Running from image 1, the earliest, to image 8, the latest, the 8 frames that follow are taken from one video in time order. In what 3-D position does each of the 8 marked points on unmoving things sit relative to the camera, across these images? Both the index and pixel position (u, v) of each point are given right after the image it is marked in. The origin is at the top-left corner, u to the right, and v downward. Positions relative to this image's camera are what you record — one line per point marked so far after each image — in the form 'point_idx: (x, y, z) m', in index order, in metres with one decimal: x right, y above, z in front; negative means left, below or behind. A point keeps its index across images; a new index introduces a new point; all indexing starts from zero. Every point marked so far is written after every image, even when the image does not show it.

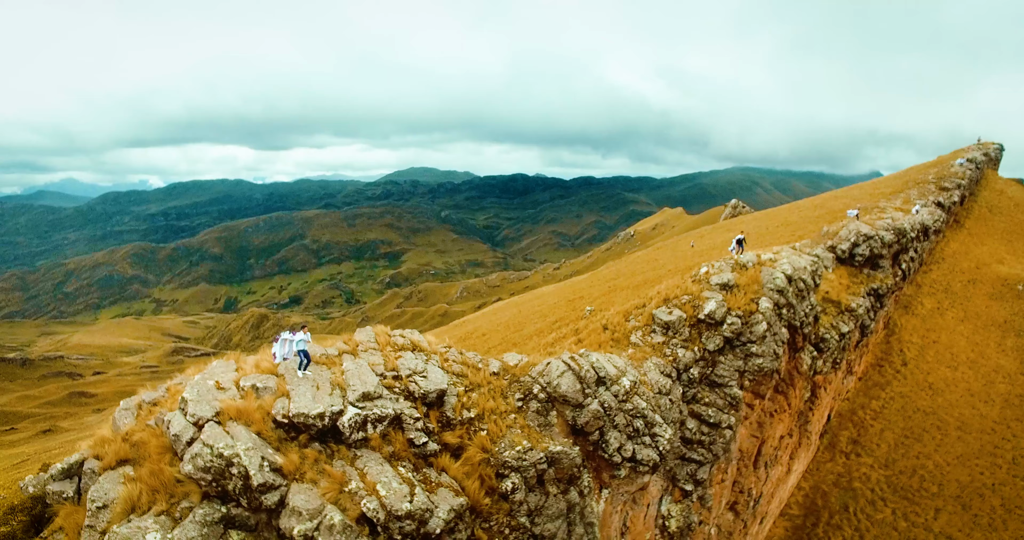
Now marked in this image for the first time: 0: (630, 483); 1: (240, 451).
0: (+4.1, -7.6, +16.0) m
1: (-6.0, -3.9, +9.9) m
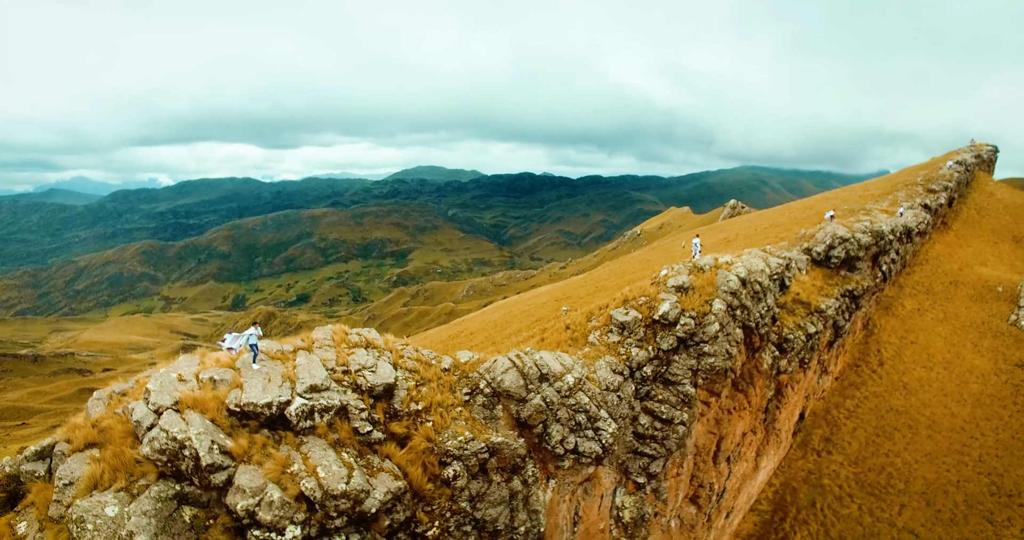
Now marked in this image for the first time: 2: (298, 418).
0: (+2.3, -7.7, +17.1) m
1: (-7.9, -4.0, +11.1) m
2: (-5.8, -4.0, +12.3) m
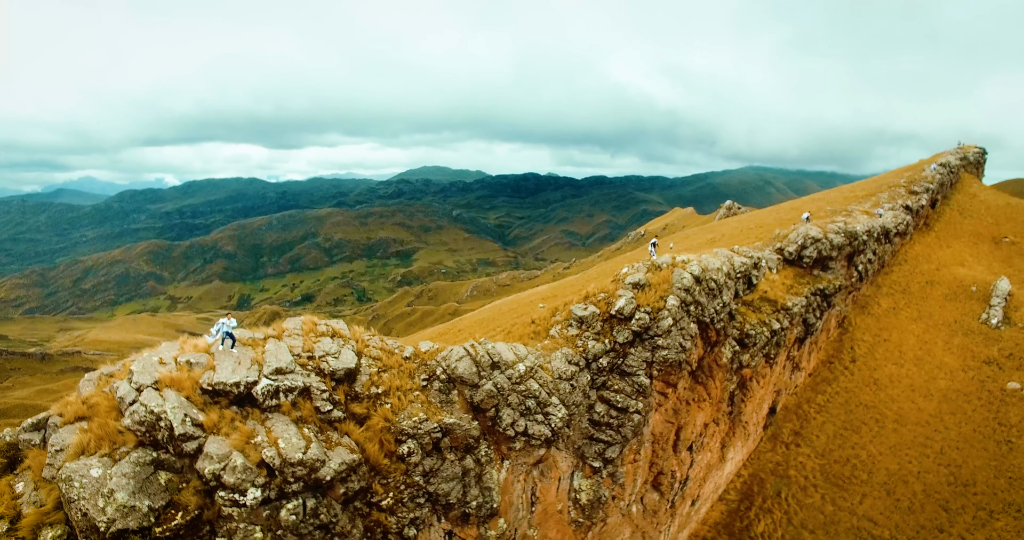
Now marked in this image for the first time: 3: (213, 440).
0: (+0.6, -7.6, +18.6) m
1: (-9.7, -3.9, +12.7) m
2: (-7.6, -3.9, +13.9) m
3: (-8.4, -4.7, +12.8) m
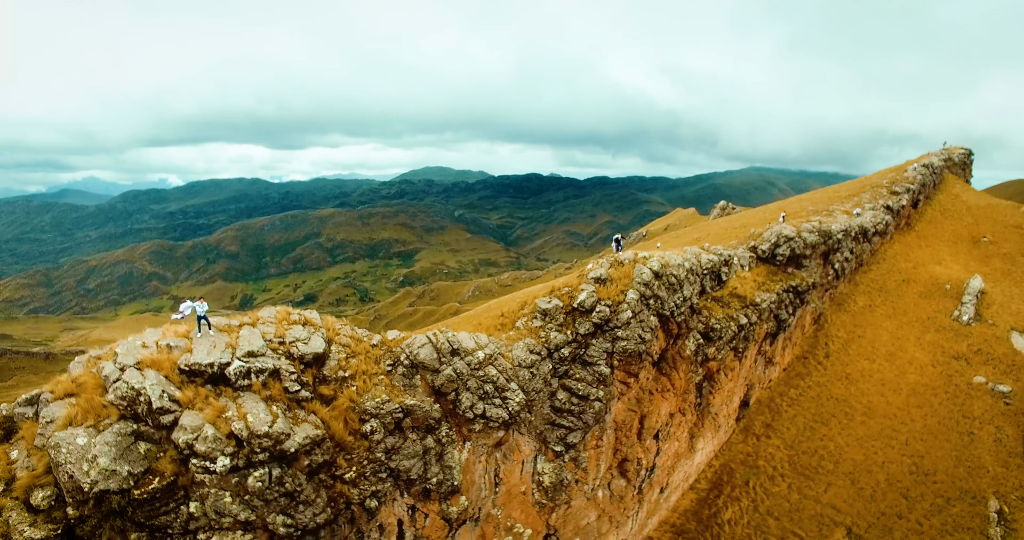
0: (-1.1, -7.3, +20.0) m
1: (-11.4, -3.6, +14.1) m
2: (-9.3, -3.6, +15.4) m
3: (-10.1, -4.5, +14.2) m
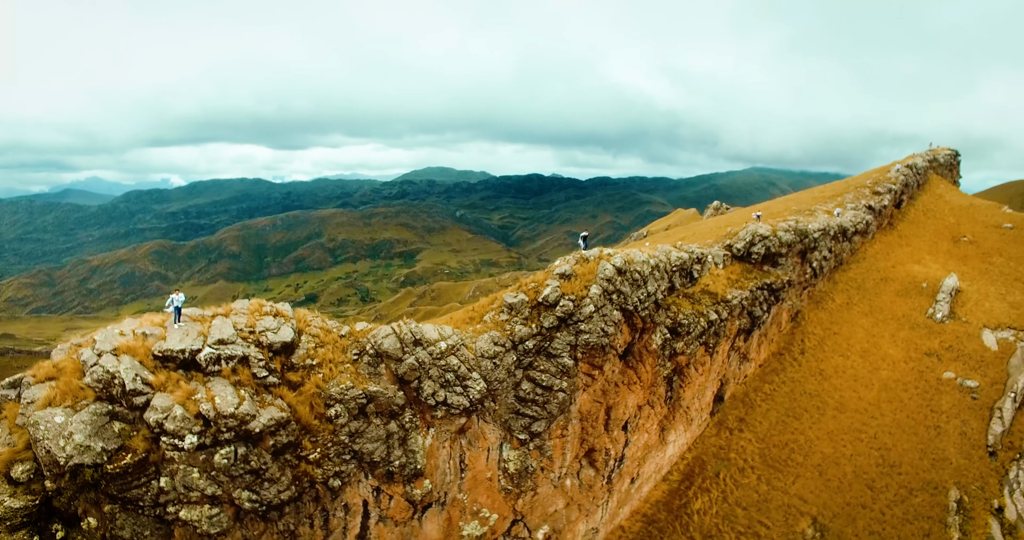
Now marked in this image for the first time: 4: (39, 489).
0: (-2.9, -7.1, +21.1) m
1: (-13.2, -3.3, +15.3) m
2: (-11.1, -3.4, +16.5) m
3: (-11.9, -4.2, +15.3) m
4: (-14.6, -6.8, +14.0) m
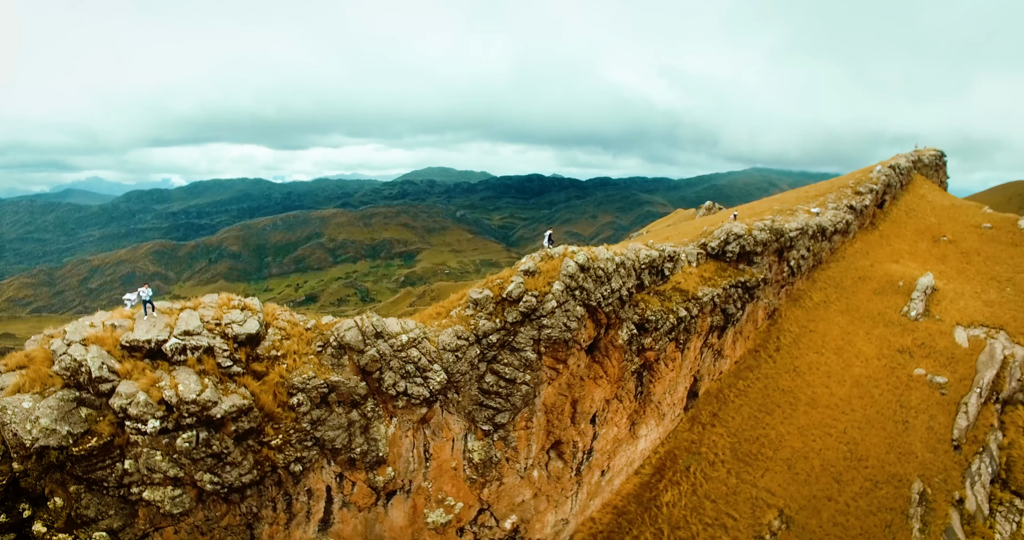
0: (-4.8, -6.9, +21.9) m
1: (-15.1, -3.1, +16.1) m
2: (-13.0, -3.1, +17.3) m
3: (-13.8, -4.0, +16.2) m
4: (-16.5, -6.5, +14.9) m
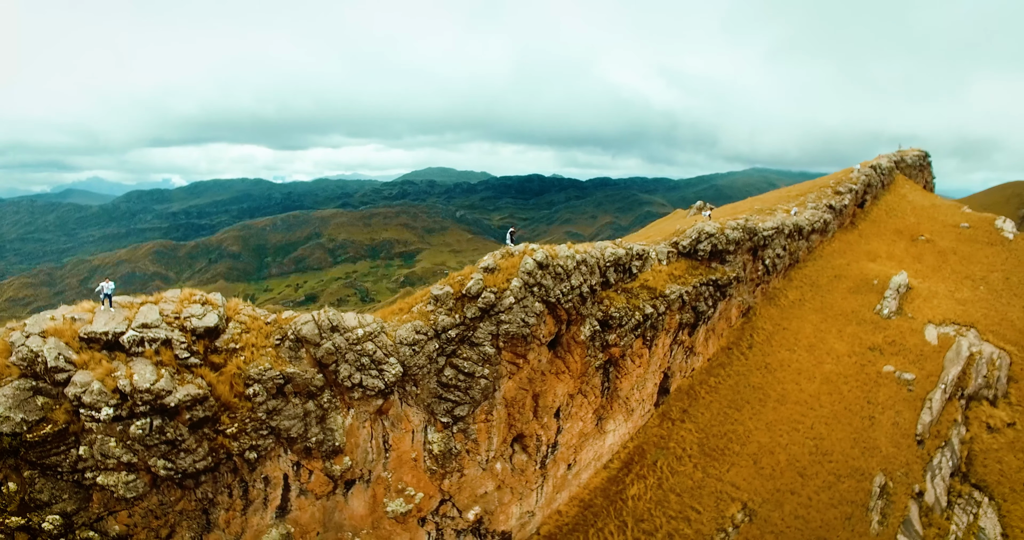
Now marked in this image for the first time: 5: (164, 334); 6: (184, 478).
0: (-7.1, -6.7, +22.6) m
1: (-17.4, -2.9, +16.8) m
2: (-15.3, -3.0, +18.1) m
3: (-16.1, -3.8, +16.9) m
4: (-18.8, -6.4, +15.6) m
5: (-14.5, -2.7, +18.8) m
6: (-13.5, -8.6, +18.8) m
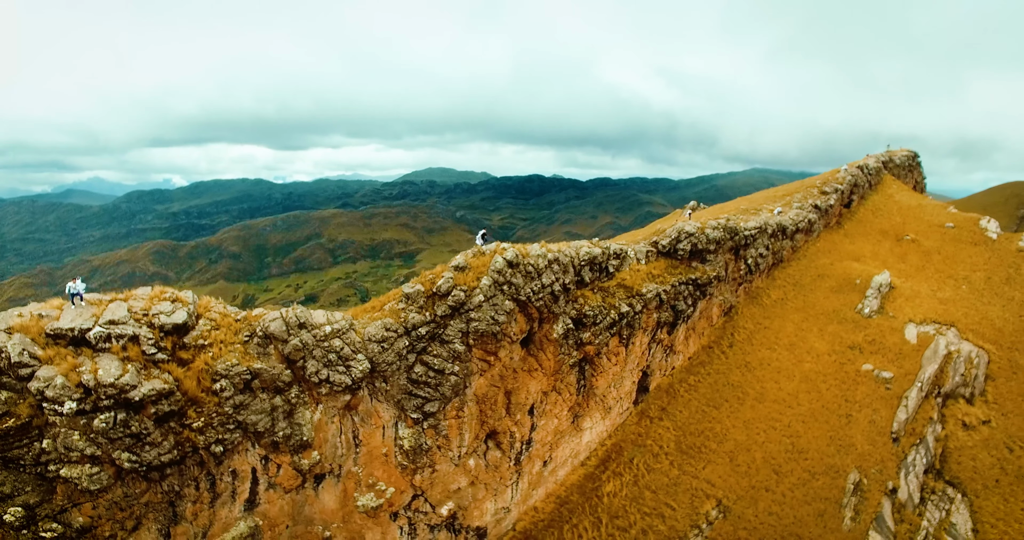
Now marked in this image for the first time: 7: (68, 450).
0: (-8.8, -6.6, +23.0) m
1: (-19.1, -2.8, +17.2) m
2: (-17.0, -2.9, +18.4) m
3: (-17.8, -3.7, +17.3) m
4: (-20.5, -6.3, +16.0) m
5: (-16.2, -2.6, +19.2) m
6: (-15.3, -8.5, +19.2) m
7: (-17.1, -7.0, +17.6) m
